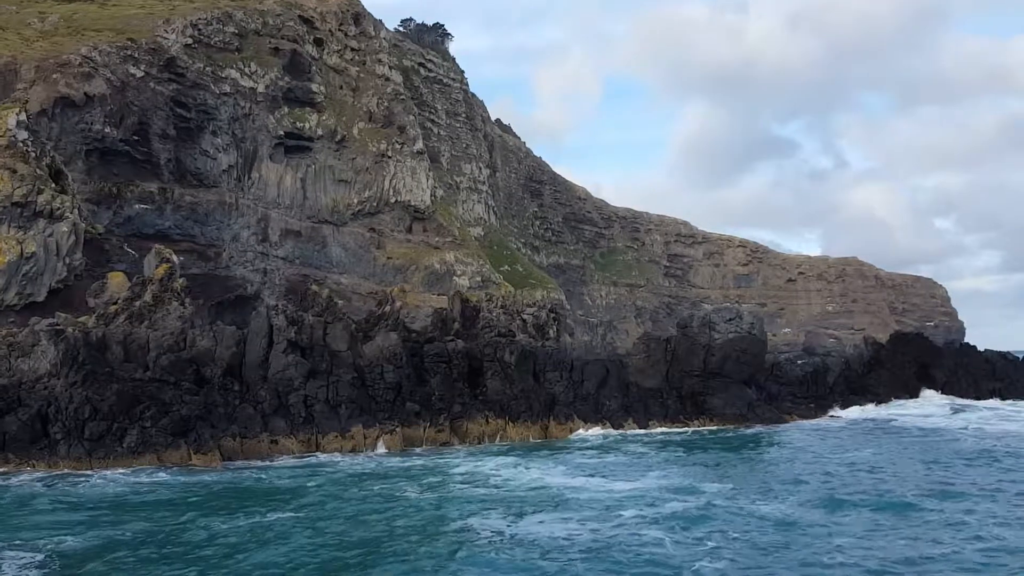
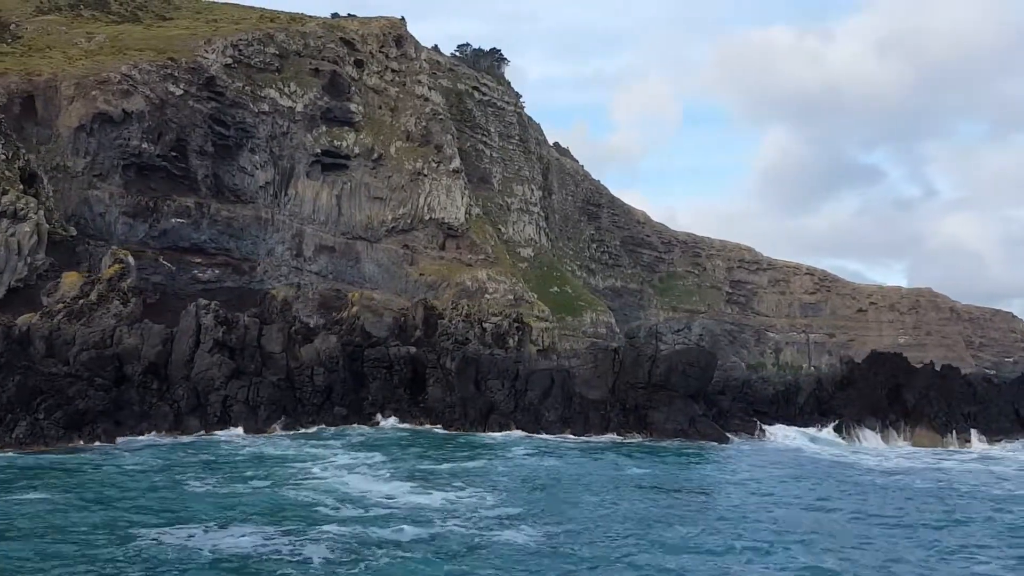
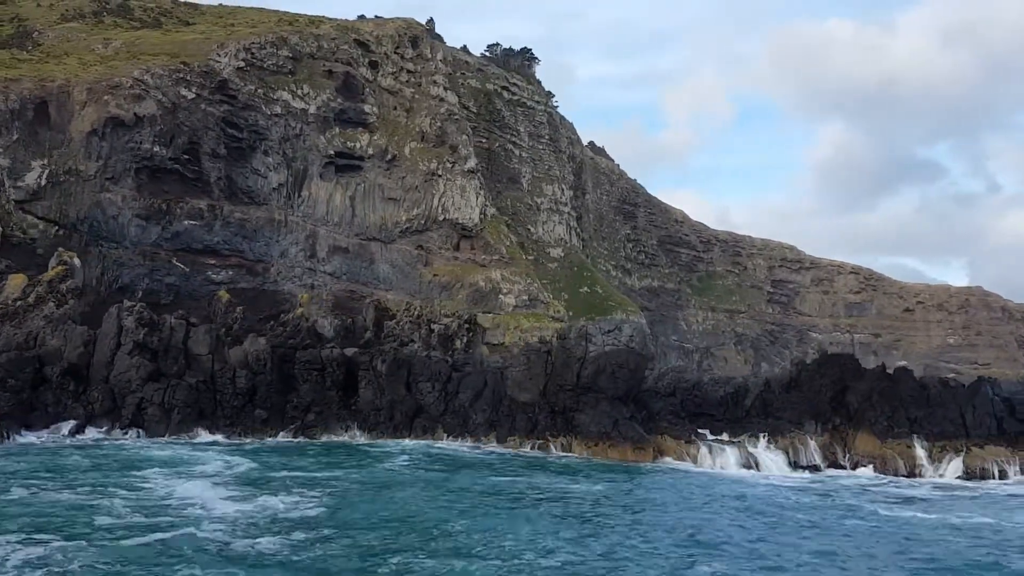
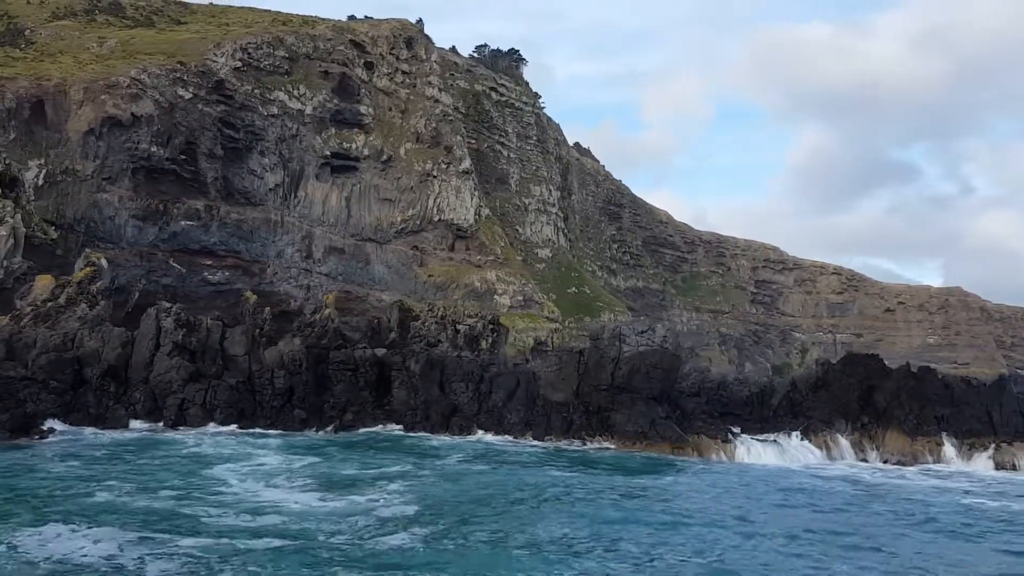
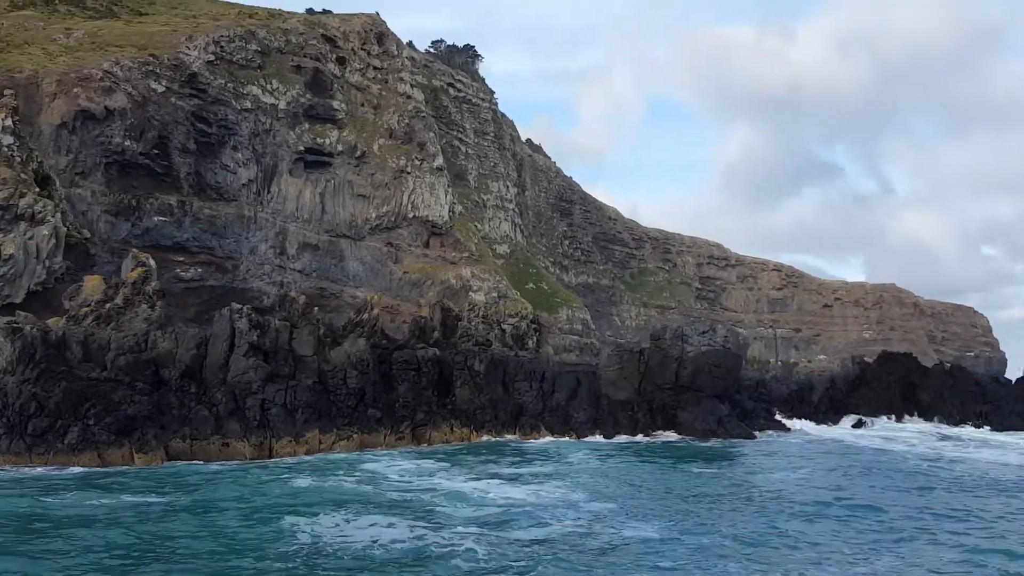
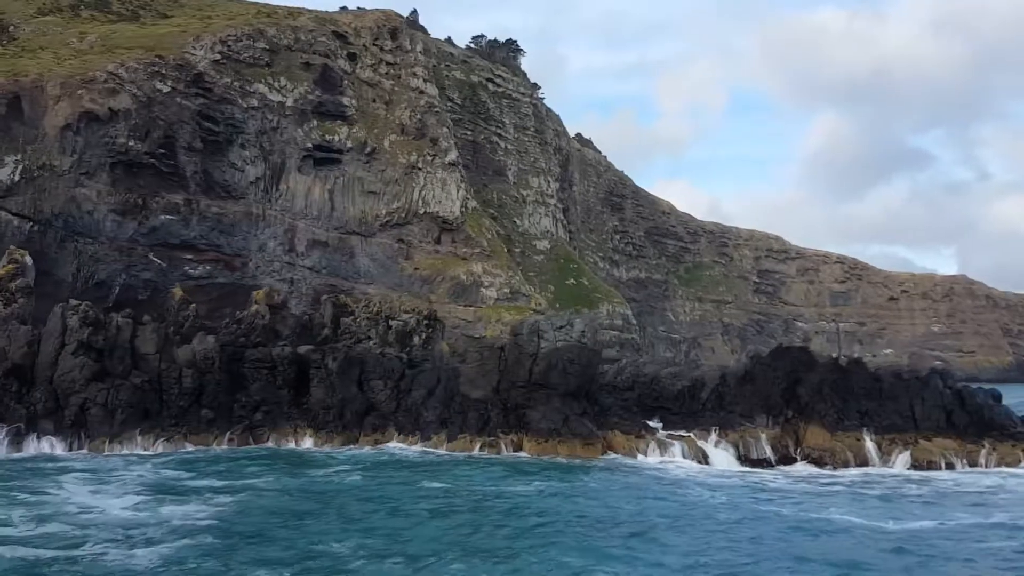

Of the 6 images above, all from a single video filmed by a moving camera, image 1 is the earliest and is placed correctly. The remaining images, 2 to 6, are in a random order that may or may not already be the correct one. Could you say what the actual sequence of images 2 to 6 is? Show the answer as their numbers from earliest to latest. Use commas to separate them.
5, 2, 4, 3, 6
